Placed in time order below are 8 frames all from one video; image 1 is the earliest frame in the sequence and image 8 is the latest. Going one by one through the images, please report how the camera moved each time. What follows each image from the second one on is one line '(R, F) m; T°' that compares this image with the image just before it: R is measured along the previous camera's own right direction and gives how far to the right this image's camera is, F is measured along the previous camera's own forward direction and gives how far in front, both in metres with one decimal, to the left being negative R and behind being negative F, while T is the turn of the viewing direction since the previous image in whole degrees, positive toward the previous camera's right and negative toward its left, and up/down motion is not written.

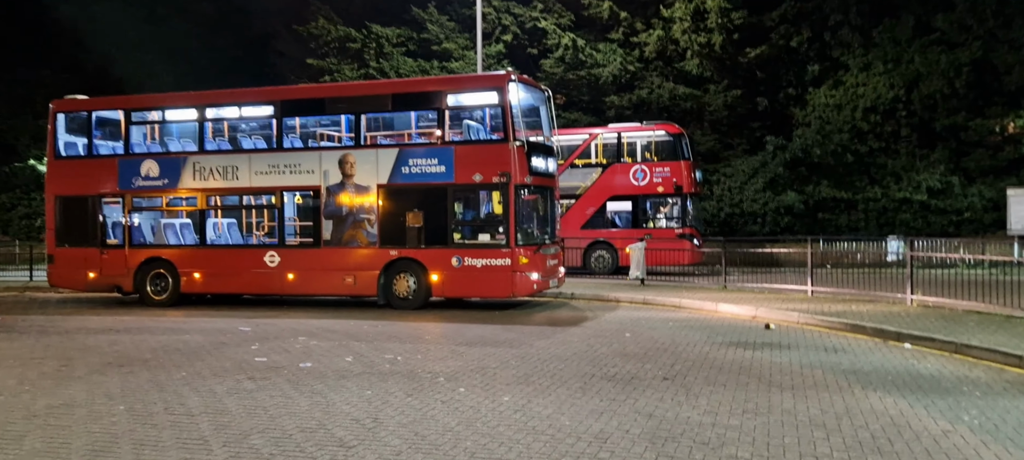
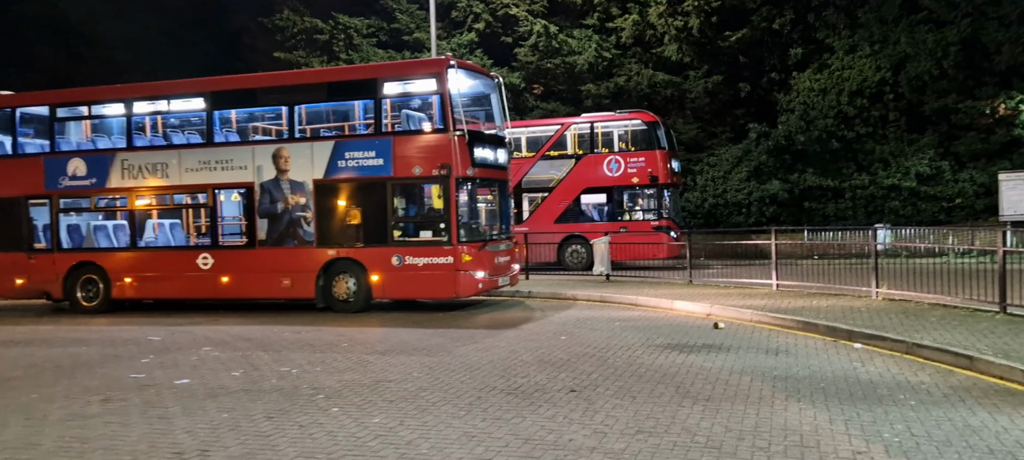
(+1.2, +1.0) m; -1°
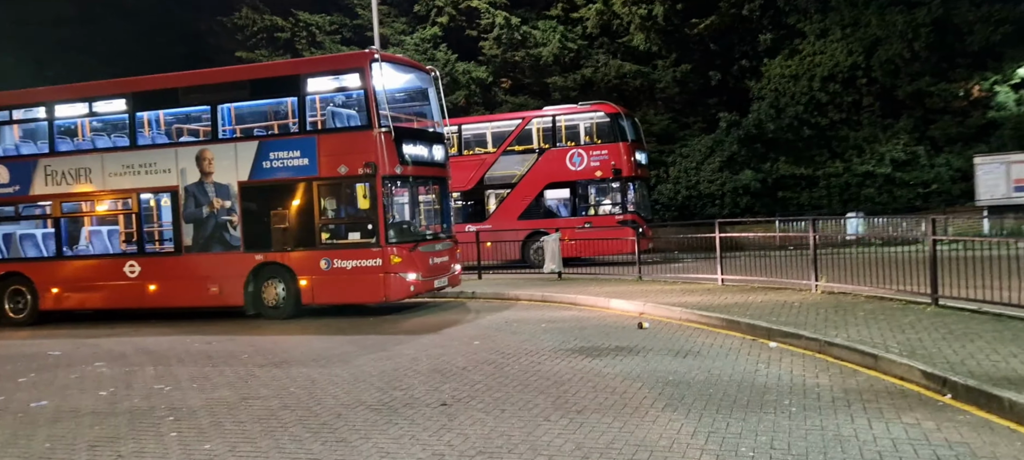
(+1.3, +0.6) m; 0°
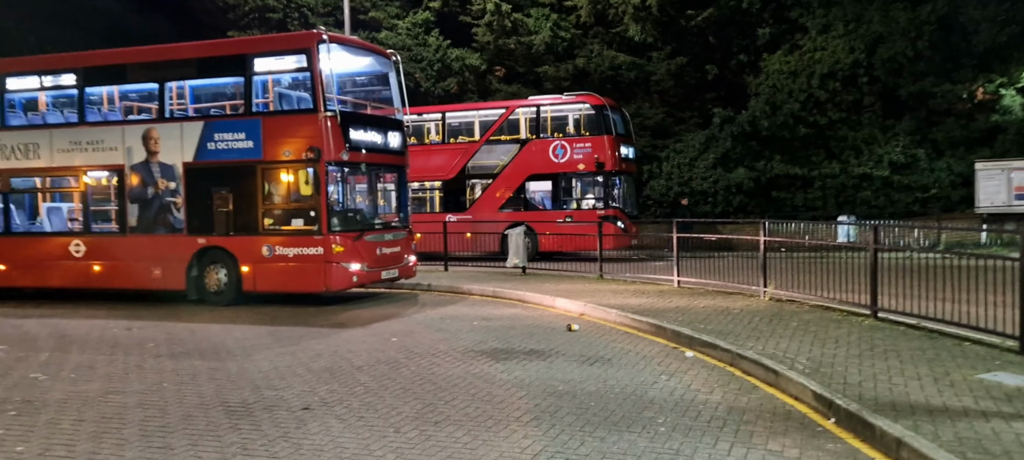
(+1.3, +0.5) m; -2°
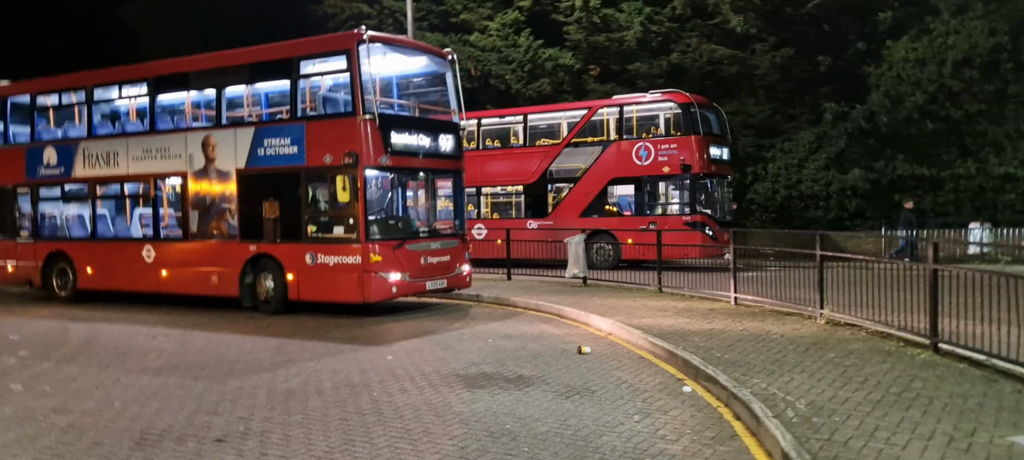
(+1.6, +1.1) m; -10°
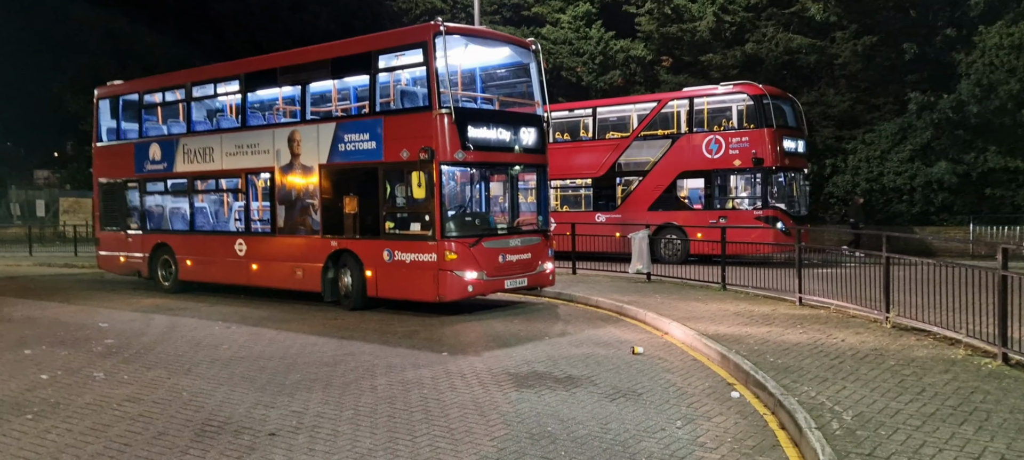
(+0.3, 0.0) m; -5°
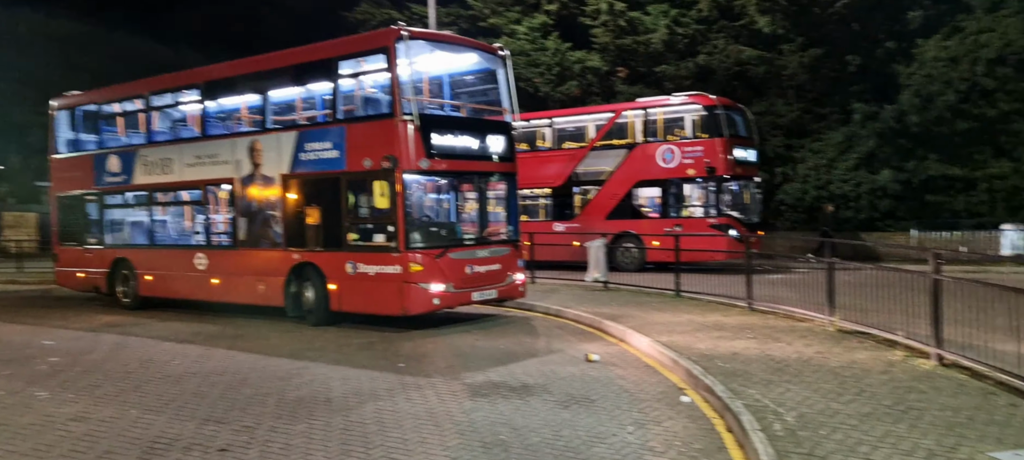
(+0.1, -0.1) m; +3°
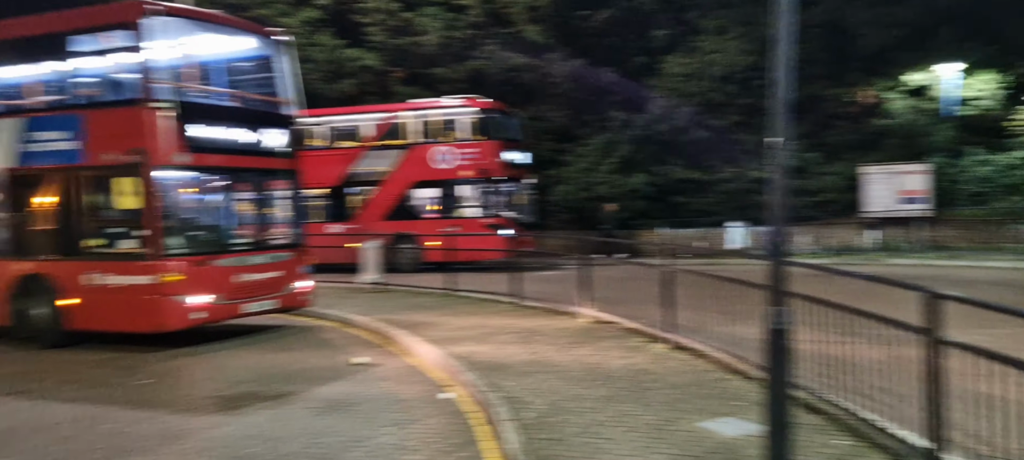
(+0.3, -0.1) m; +14°
